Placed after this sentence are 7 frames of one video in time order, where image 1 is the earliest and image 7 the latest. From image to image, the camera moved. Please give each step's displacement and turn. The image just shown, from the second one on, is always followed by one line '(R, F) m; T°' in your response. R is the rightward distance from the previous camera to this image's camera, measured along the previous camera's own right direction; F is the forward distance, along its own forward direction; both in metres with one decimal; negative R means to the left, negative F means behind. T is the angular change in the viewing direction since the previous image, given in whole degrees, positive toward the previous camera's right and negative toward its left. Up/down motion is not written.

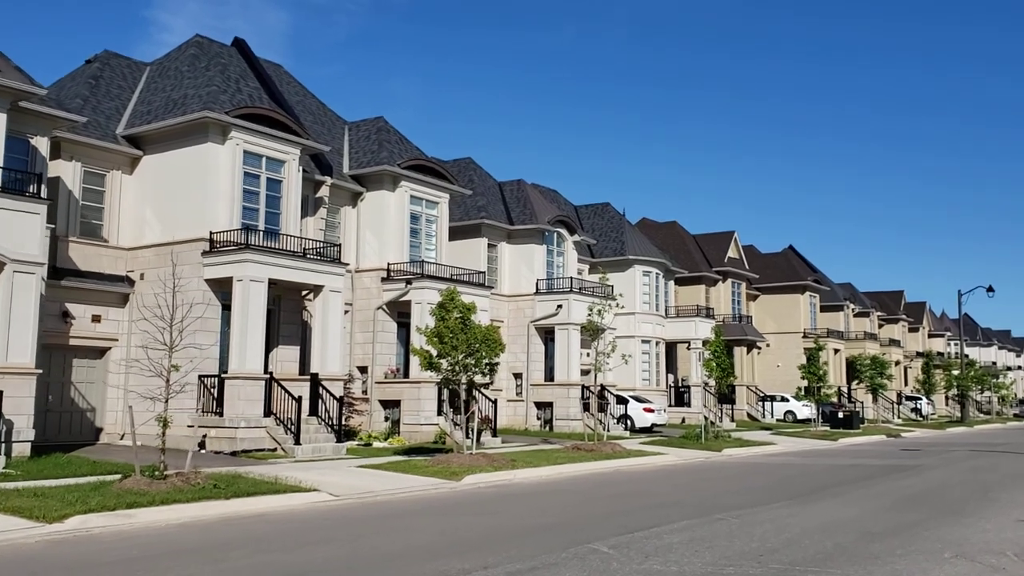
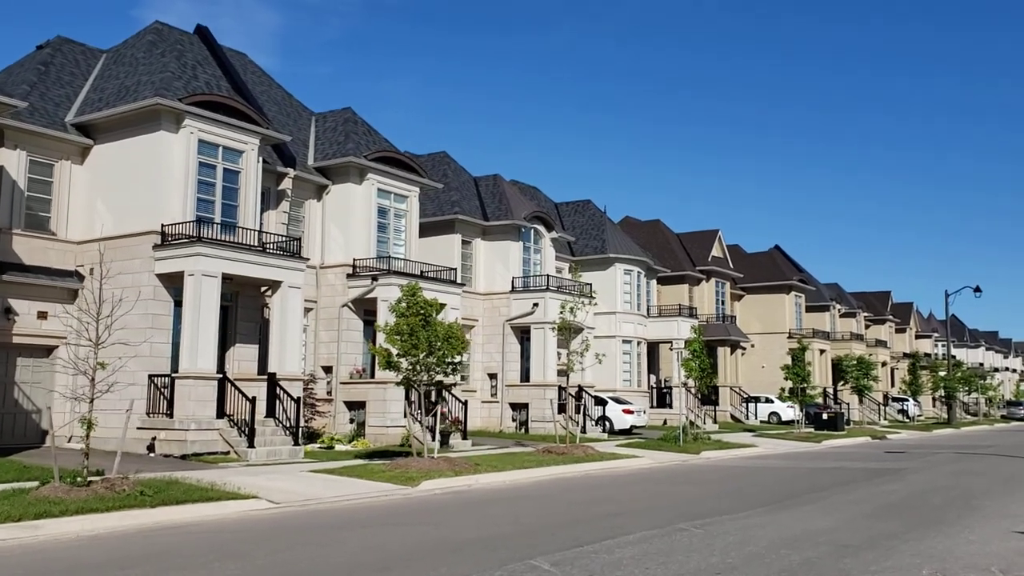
(+0.5, +1.0) m; +1°
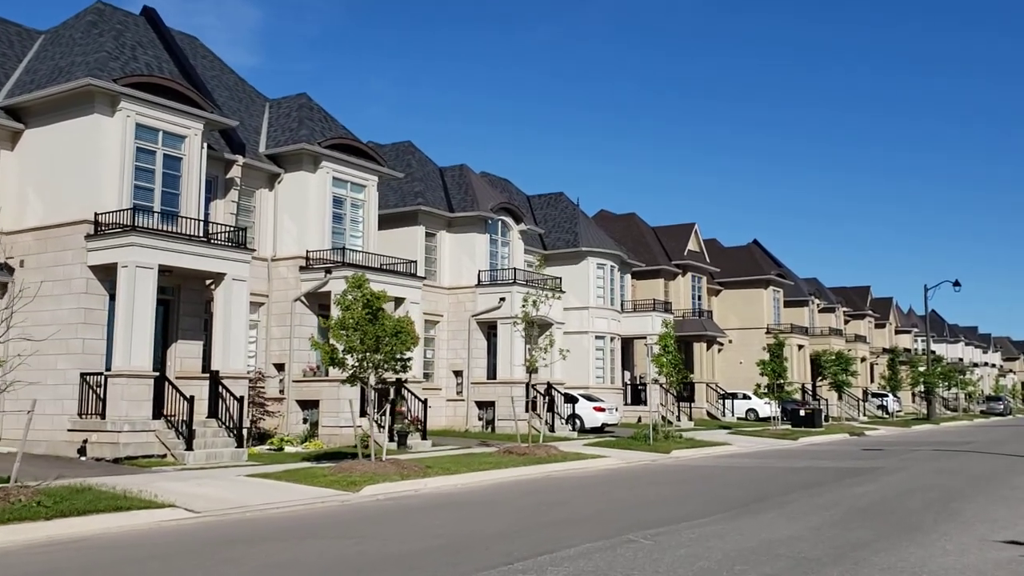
(+0.6, +1.2) m; +1°
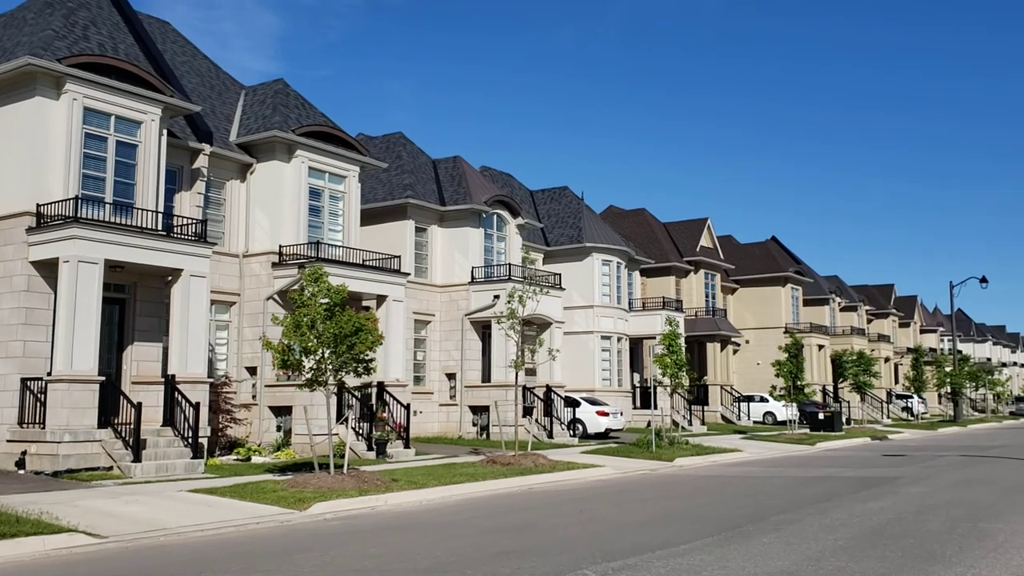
(+0.8, +1.9) m; -1°
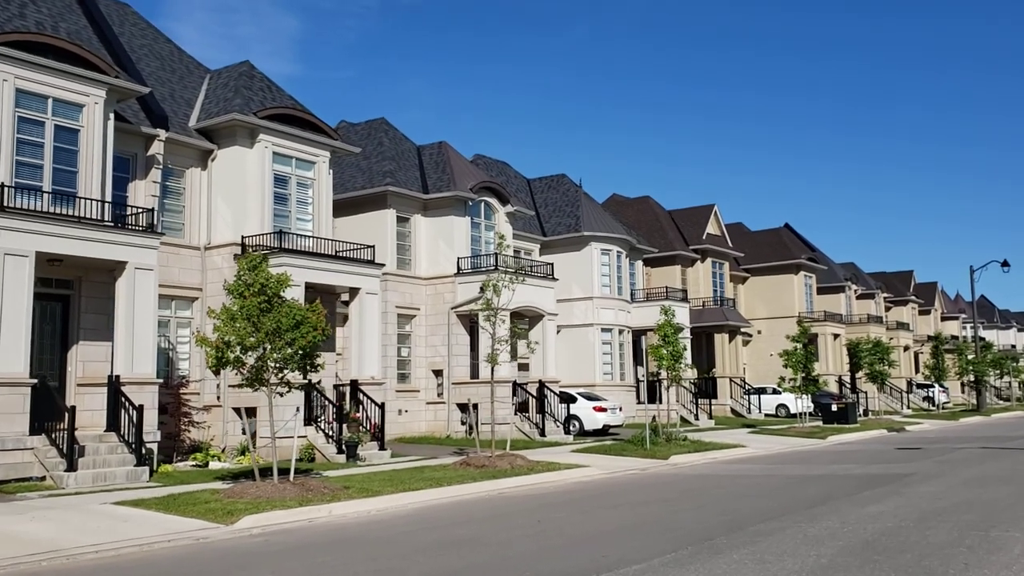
(+0.9, +1.6) m; -1°
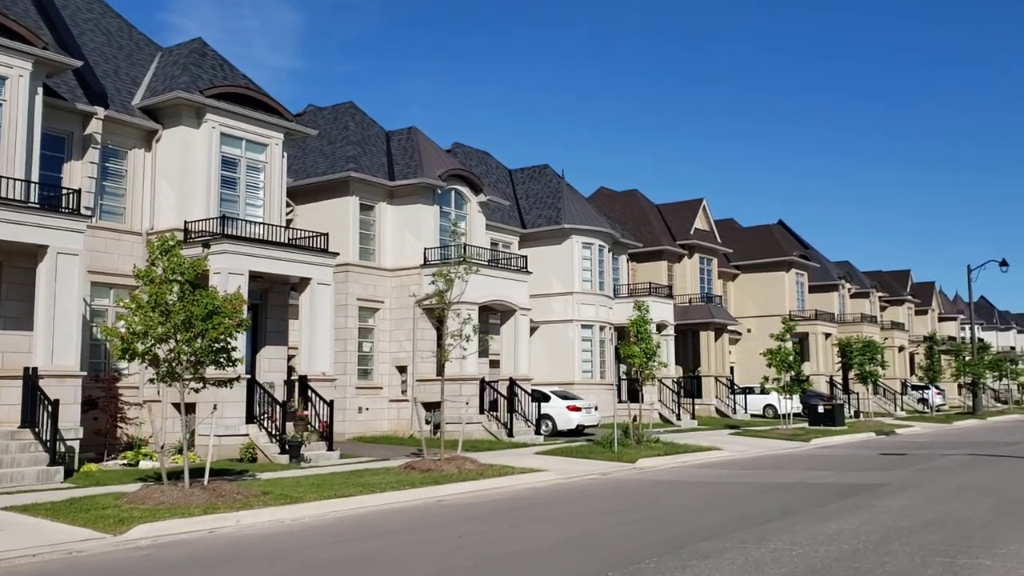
(+0.9, +1.3) m; 0°
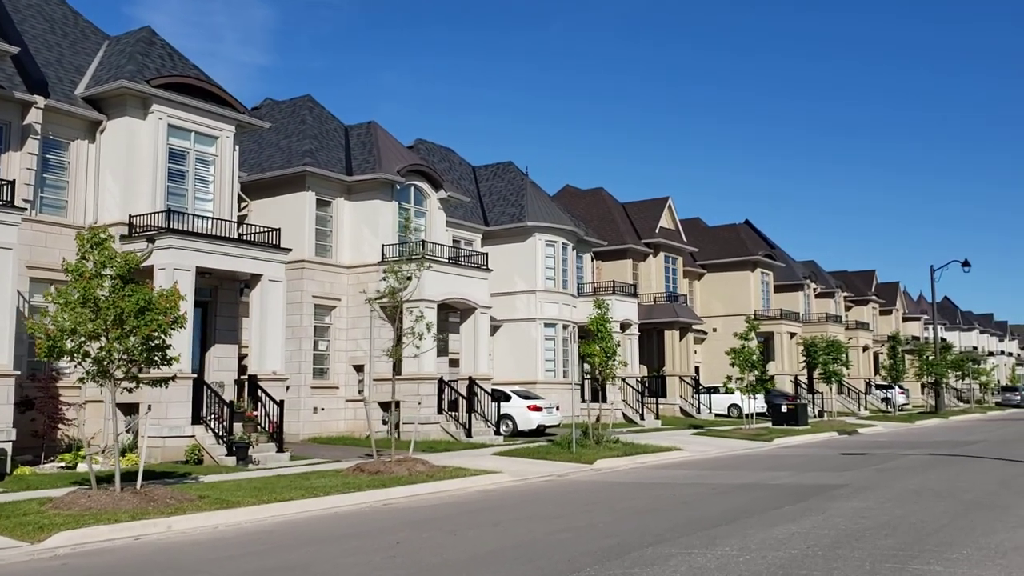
(+0.3, +0.5) m; +2°
